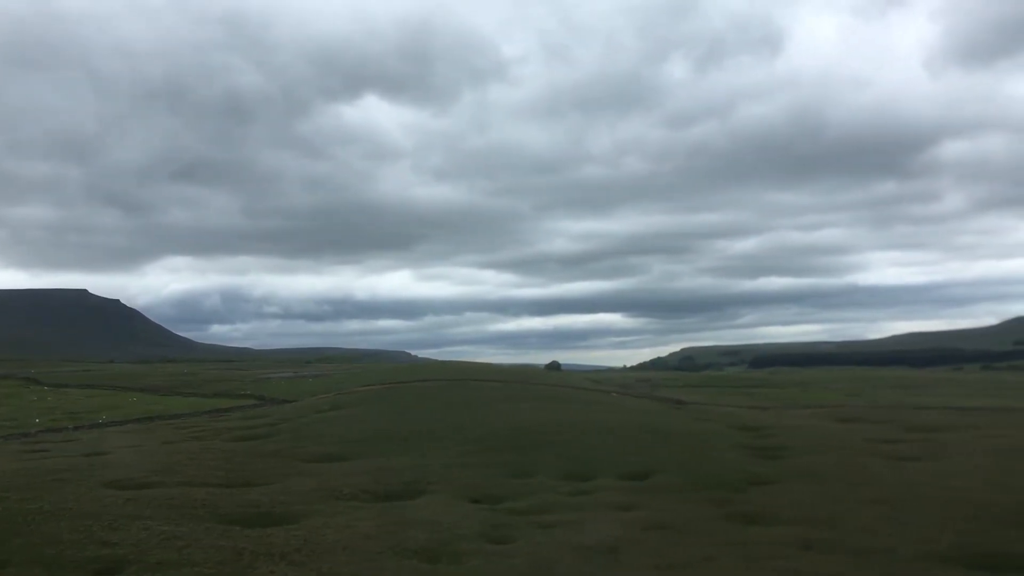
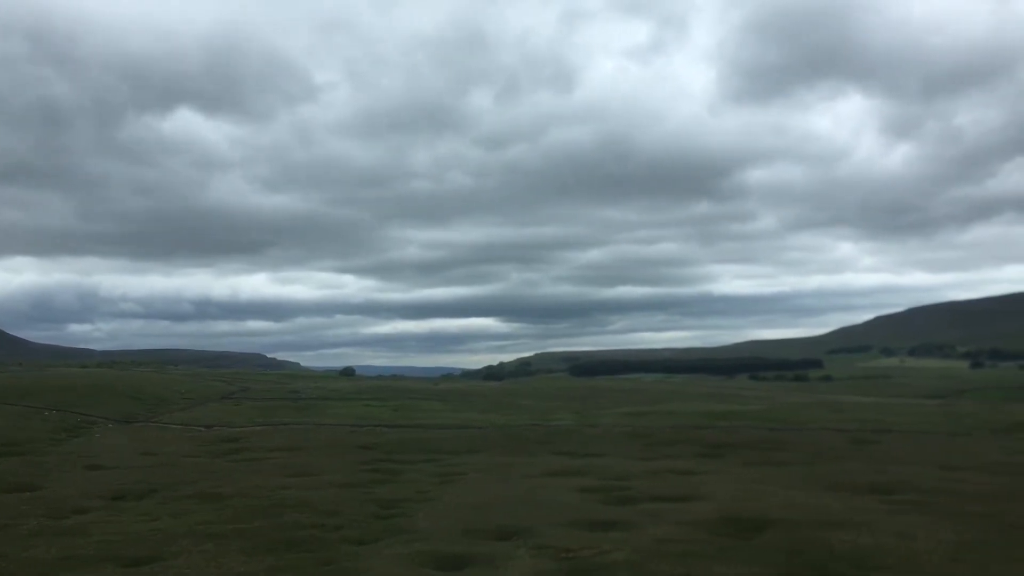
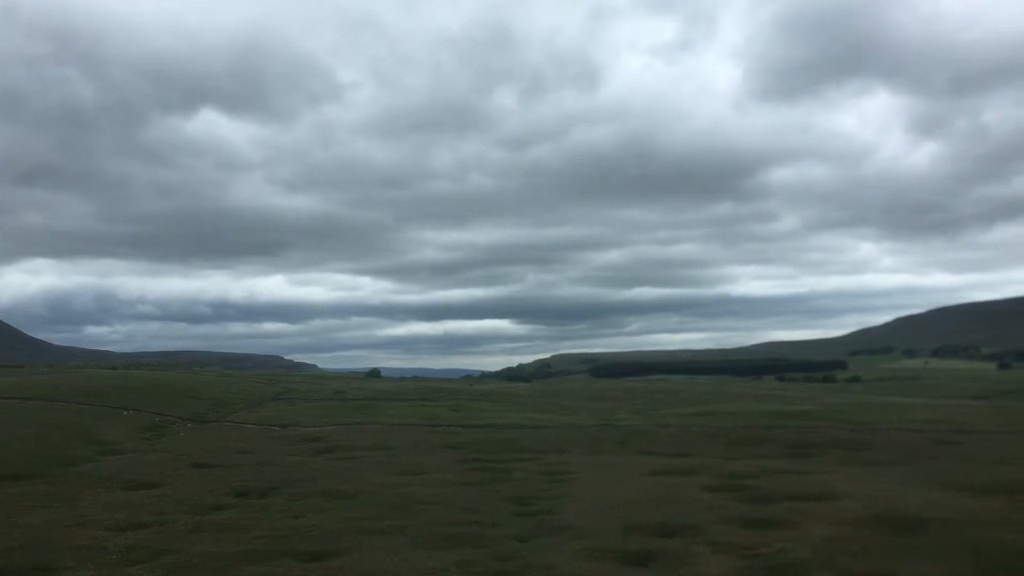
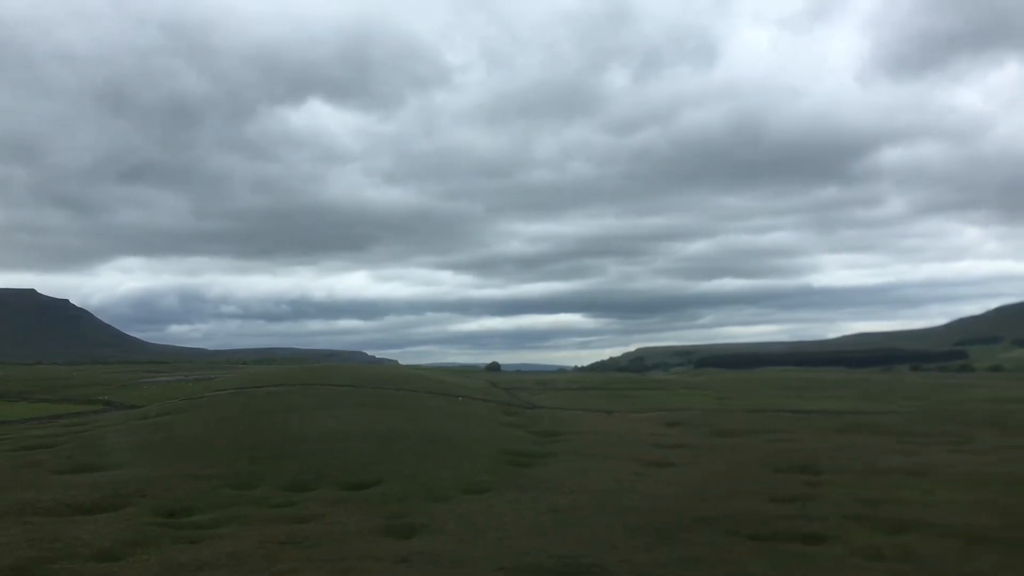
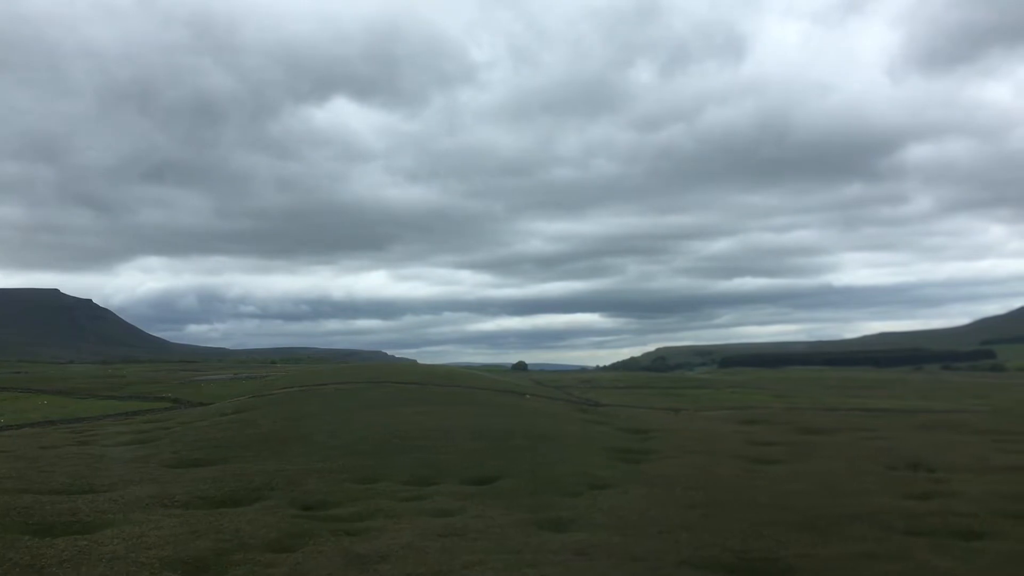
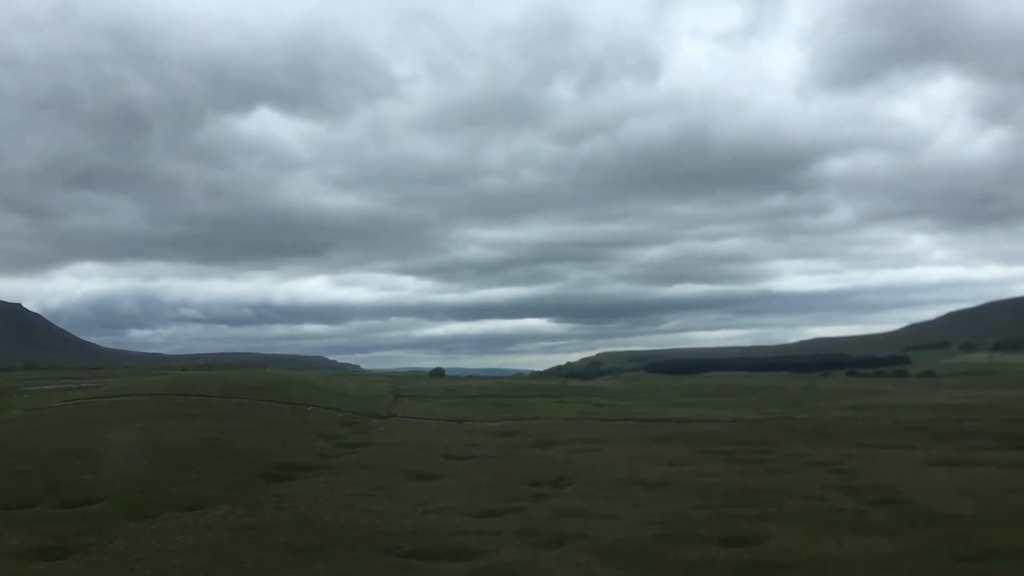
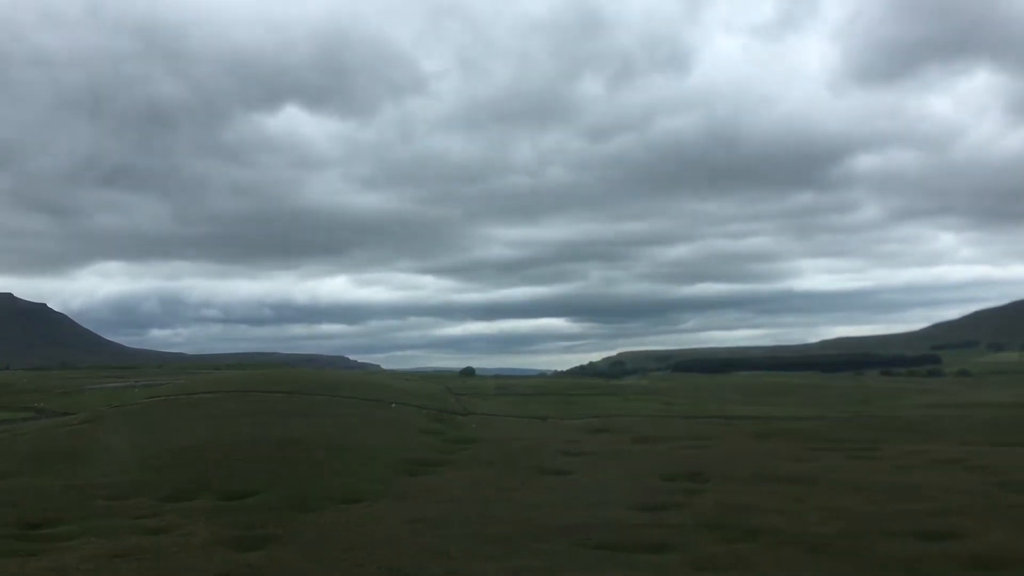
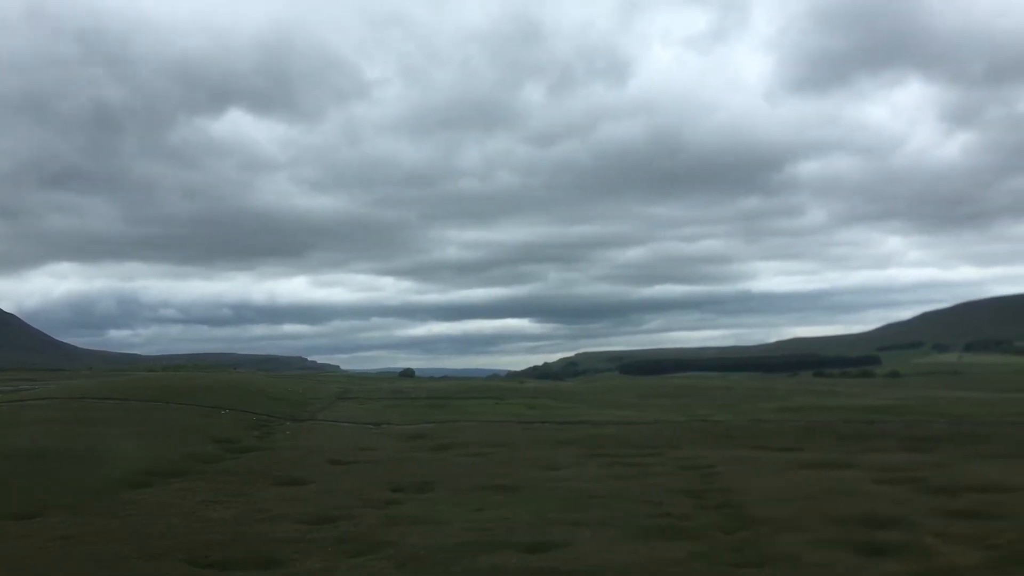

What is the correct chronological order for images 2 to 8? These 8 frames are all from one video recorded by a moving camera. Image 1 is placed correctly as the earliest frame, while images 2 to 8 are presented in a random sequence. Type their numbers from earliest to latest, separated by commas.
5, 4, 7, 6, 8, 3, 2
